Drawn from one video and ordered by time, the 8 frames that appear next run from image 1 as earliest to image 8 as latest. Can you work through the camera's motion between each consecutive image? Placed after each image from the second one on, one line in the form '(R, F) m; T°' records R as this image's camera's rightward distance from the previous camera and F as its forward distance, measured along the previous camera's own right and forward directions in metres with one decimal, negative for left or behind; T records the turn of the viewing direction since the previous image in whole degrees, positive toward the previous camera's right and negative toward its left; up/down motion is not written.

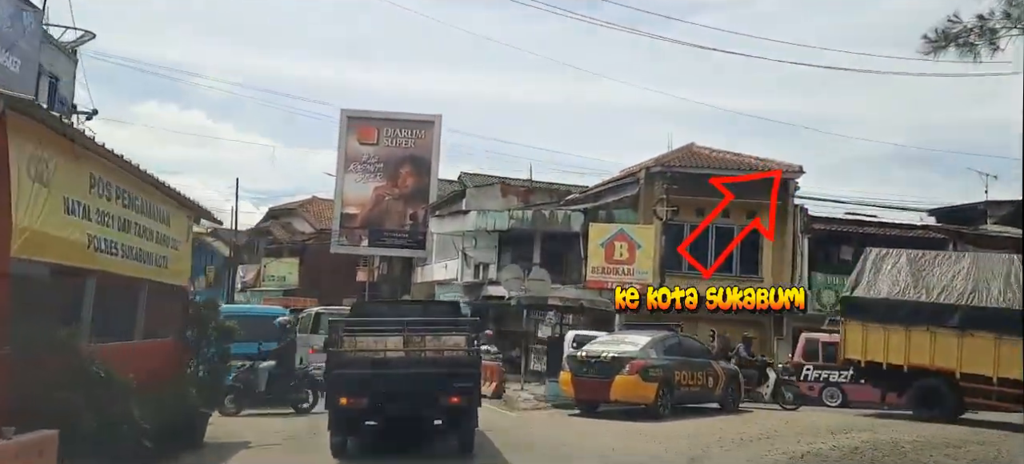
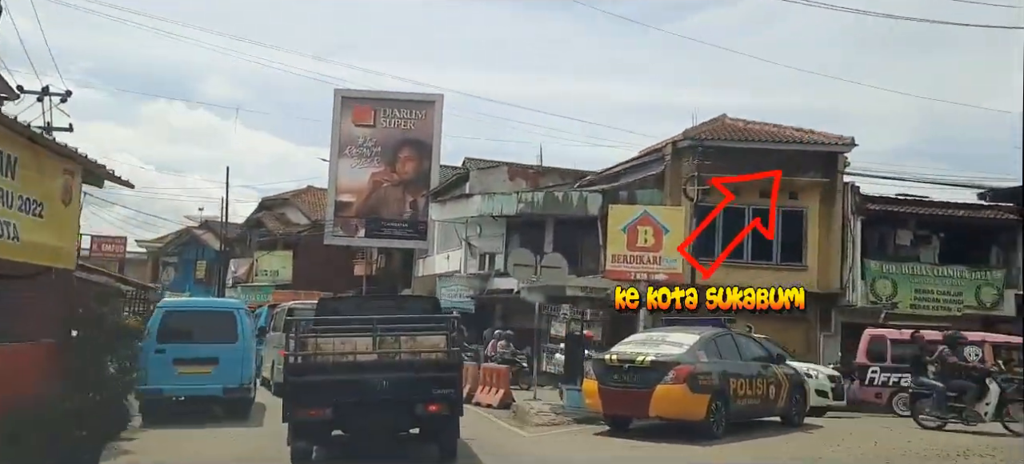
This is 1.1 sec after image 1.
(0.0, +3.6) m; 0°
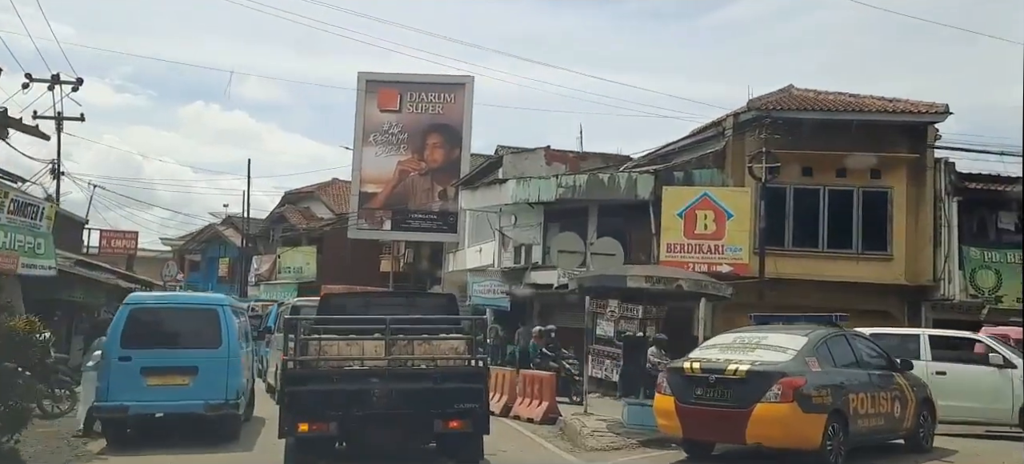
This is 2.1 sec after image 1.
(-0.2, +3.1) m; -2°
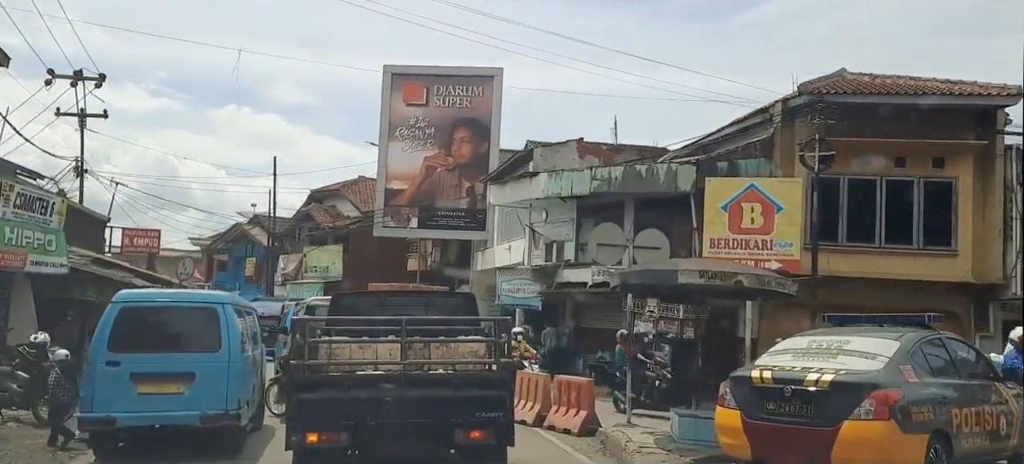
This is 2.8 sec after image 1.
(-0.1, +1.5) m; -1°
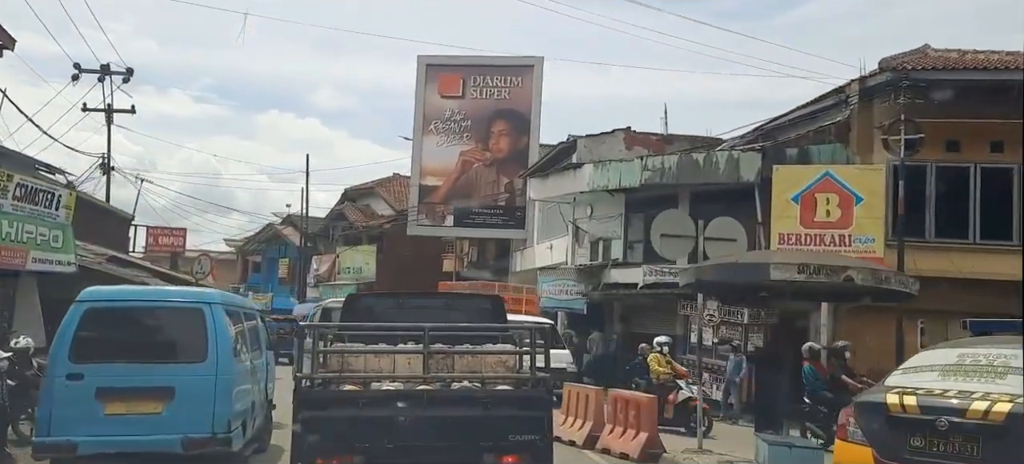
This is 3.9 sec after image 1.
(-0.1, +2.2) m; -2°
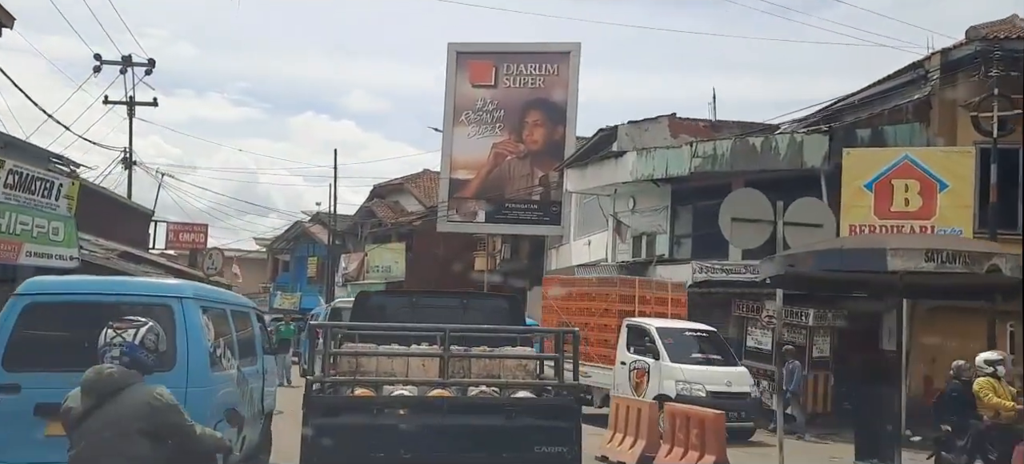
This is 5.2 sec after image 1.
(-0.1, +2.0) m; -2°
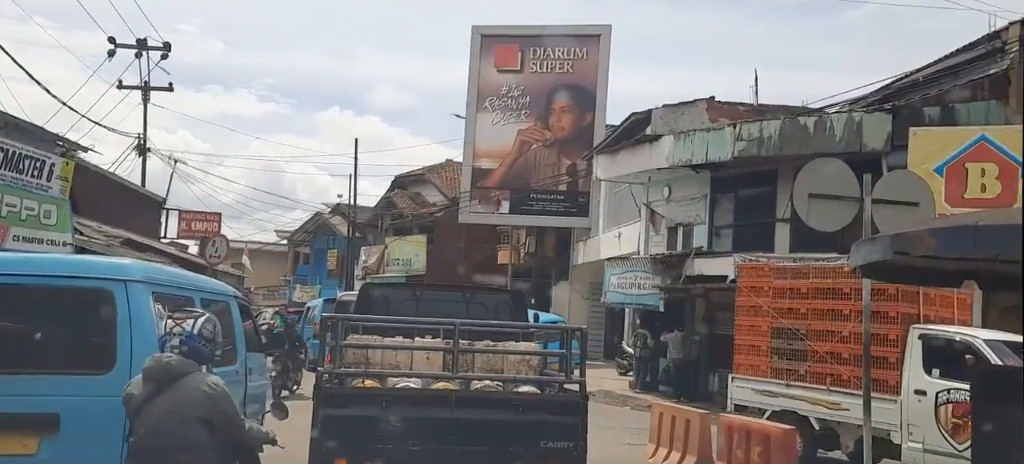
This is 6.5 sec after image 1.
(-0.1, +1.7) m; -1°
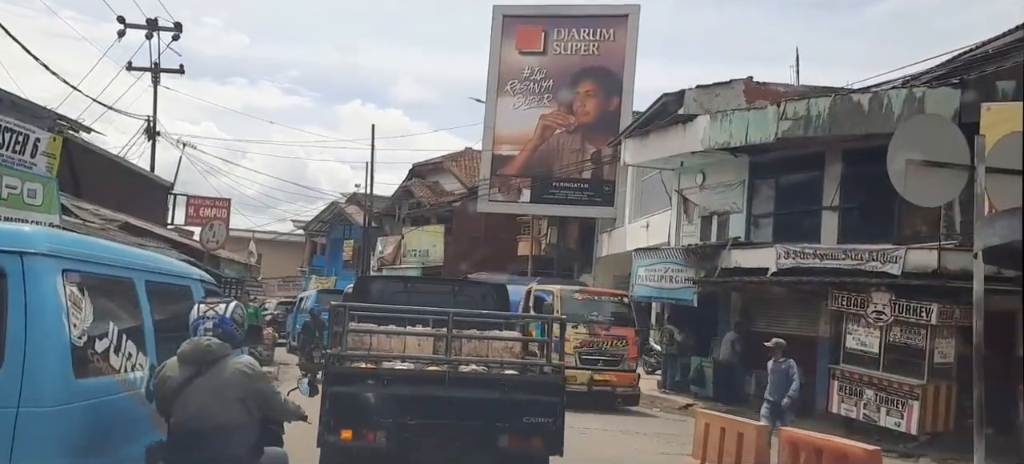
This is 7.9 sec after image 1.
(0.0, +1.6) m; -1°
